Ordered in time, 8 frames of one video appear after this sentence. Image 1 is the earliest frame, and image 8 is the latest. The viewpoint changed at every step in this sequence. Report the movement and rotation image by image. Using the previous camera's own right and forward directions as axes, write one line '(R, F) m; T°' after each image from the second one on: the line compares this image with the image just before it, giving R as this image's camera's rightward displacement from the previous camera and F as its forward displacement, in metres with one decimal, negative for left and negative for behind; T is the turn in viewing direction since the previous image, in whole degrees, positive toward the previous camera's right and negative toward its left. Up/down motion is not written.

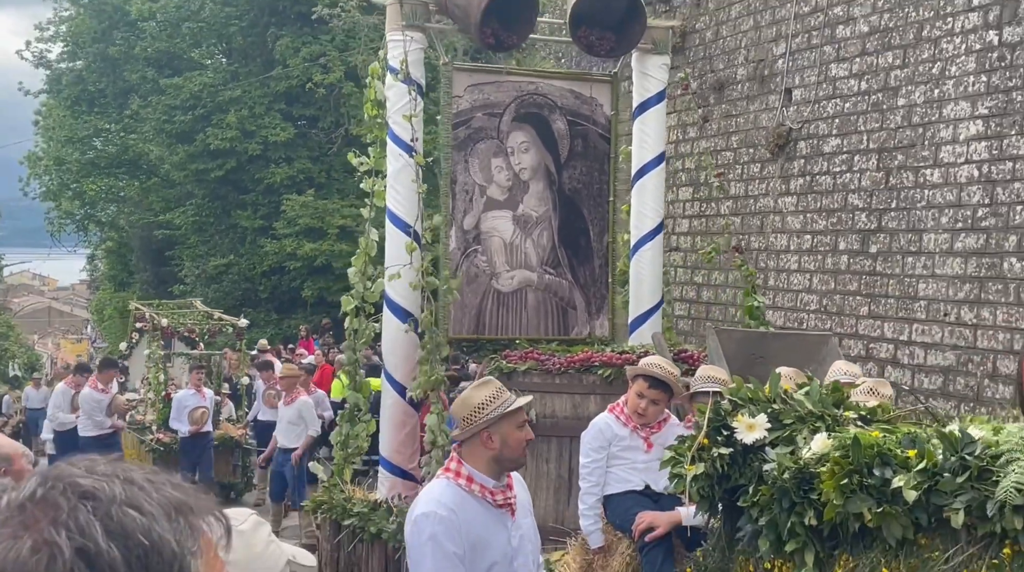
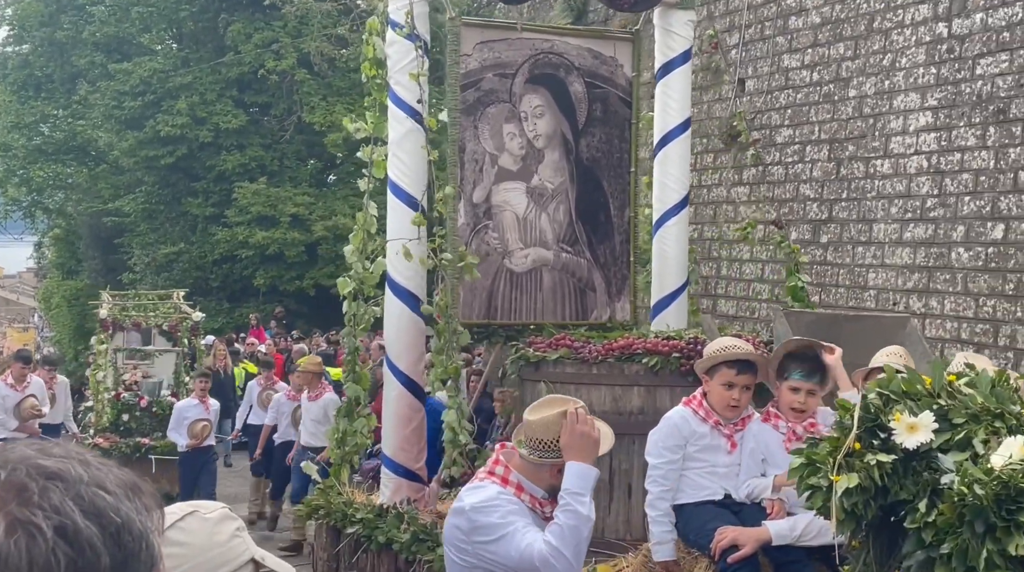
(-0.4, +0.8) m; +2°
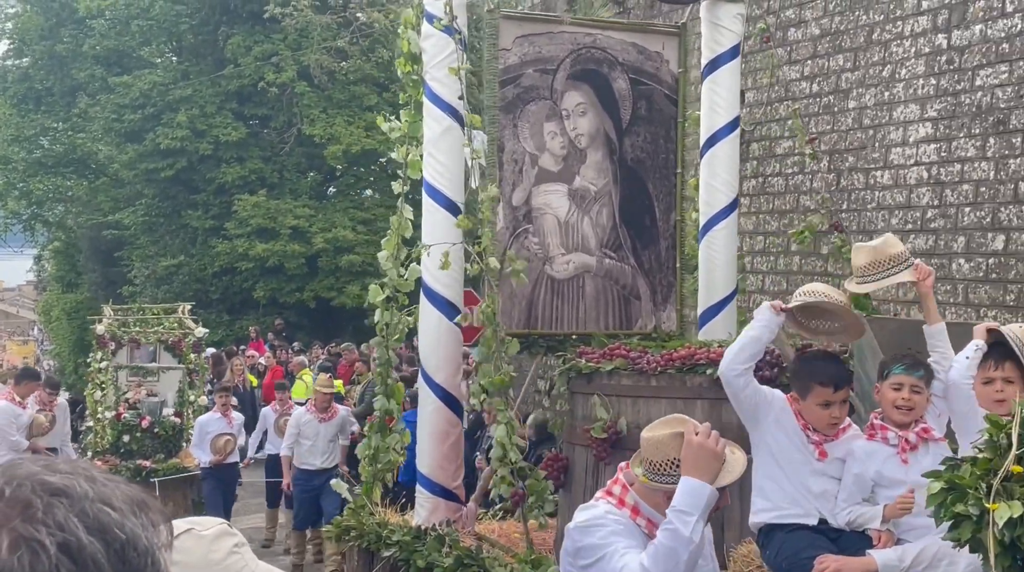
(-0.2, +0.4) m; 0°
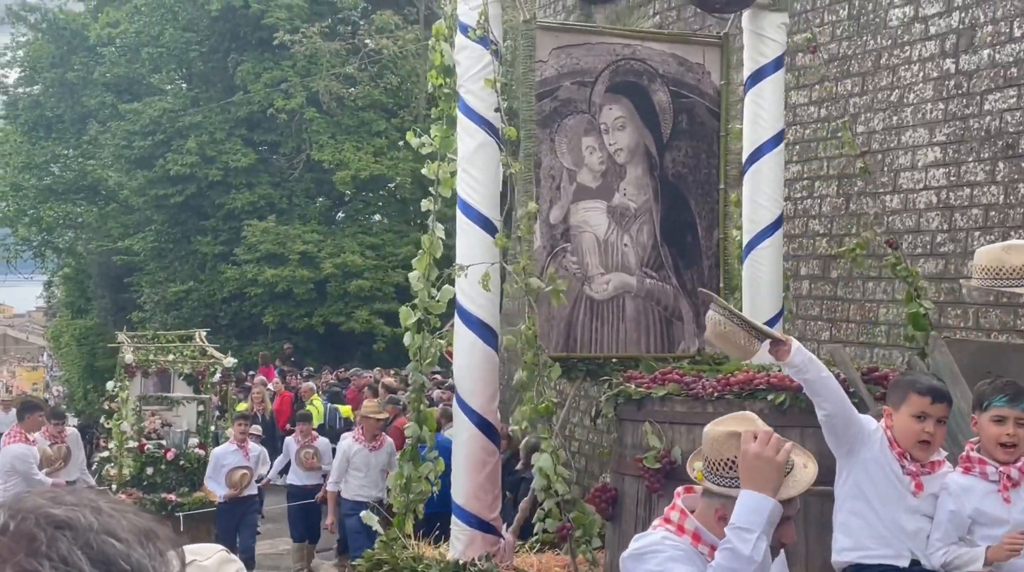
(-0.2, +0.3) m; 0°
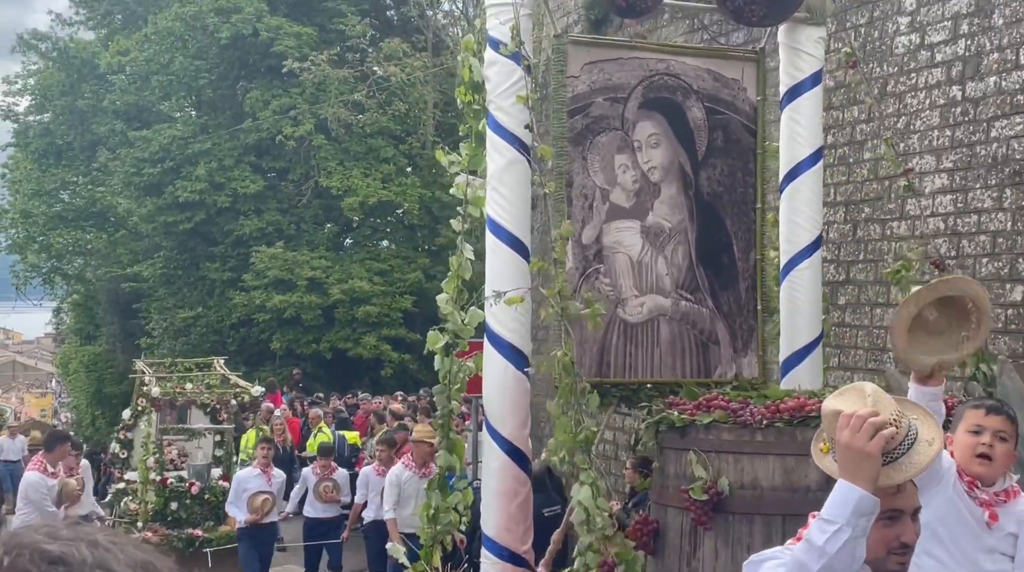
(-0.1, +0.2) m; 0°
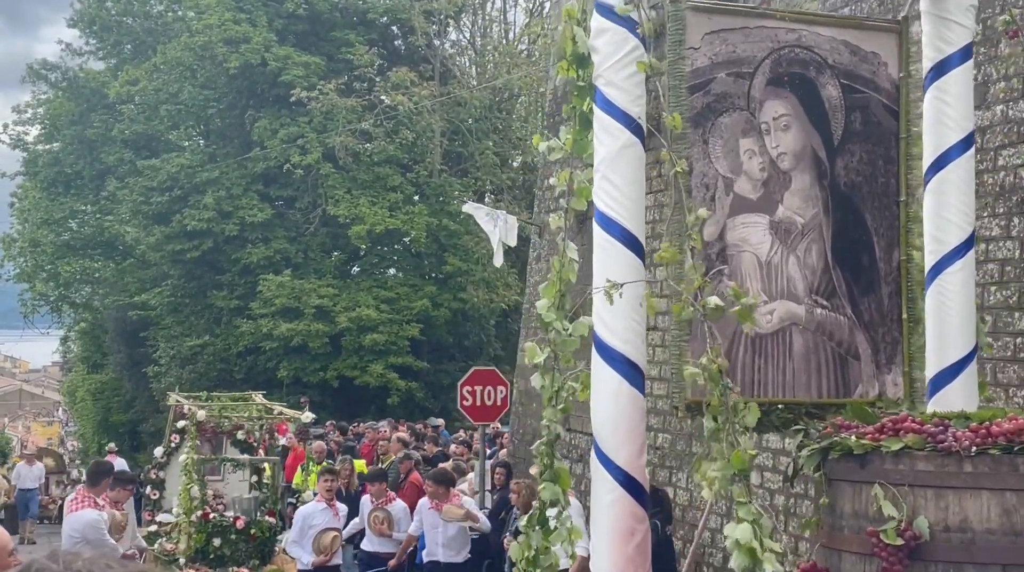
(-0.5, +0.9) m; 0°
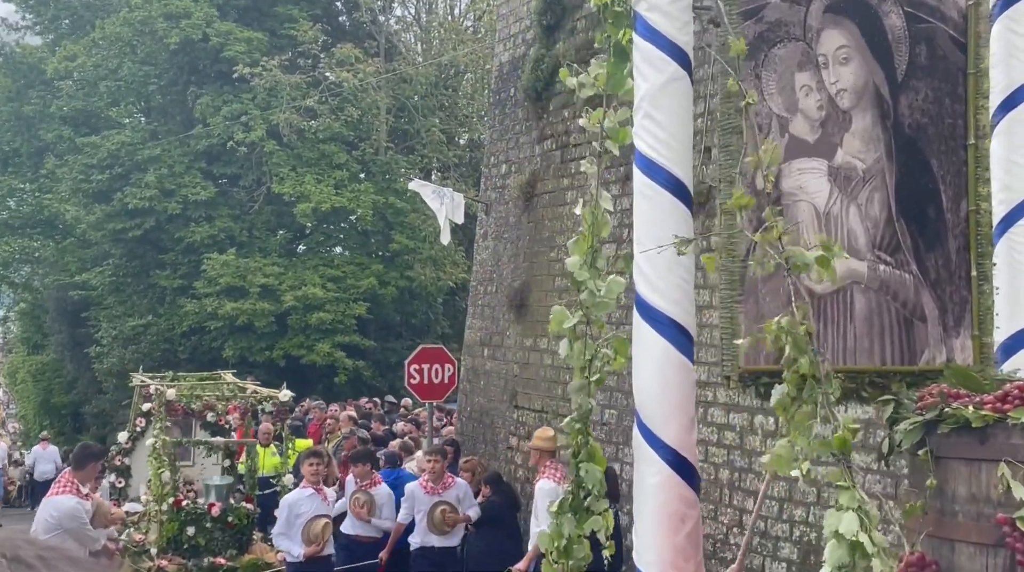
(-0.3, +0.7) m; +2°
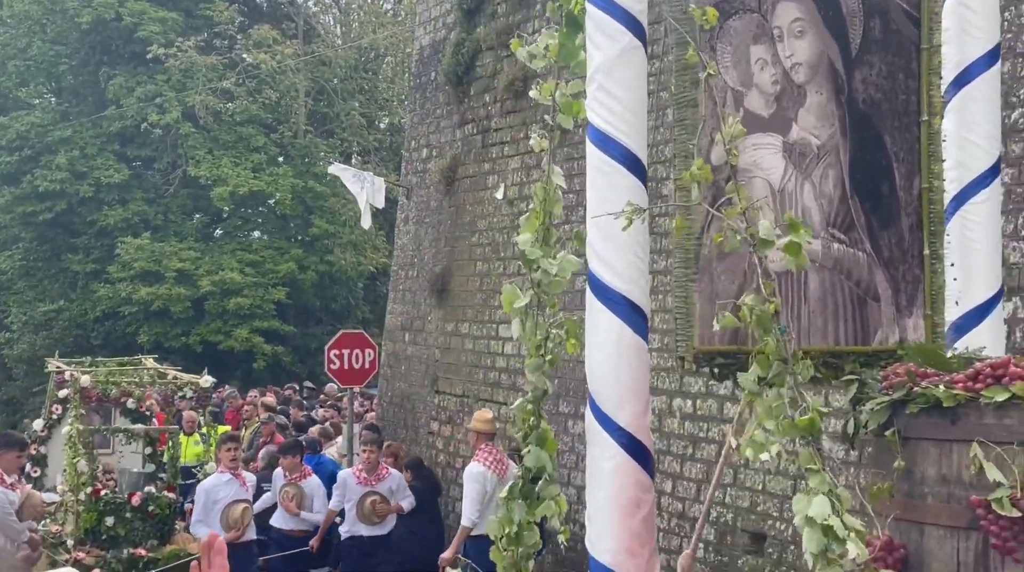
(-0.1, +0.2) m; +4°
